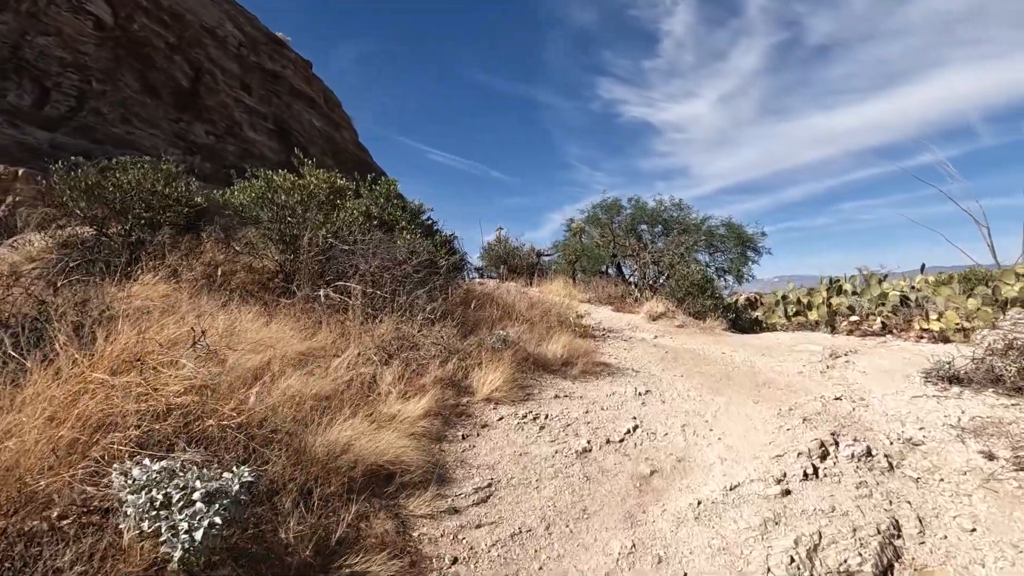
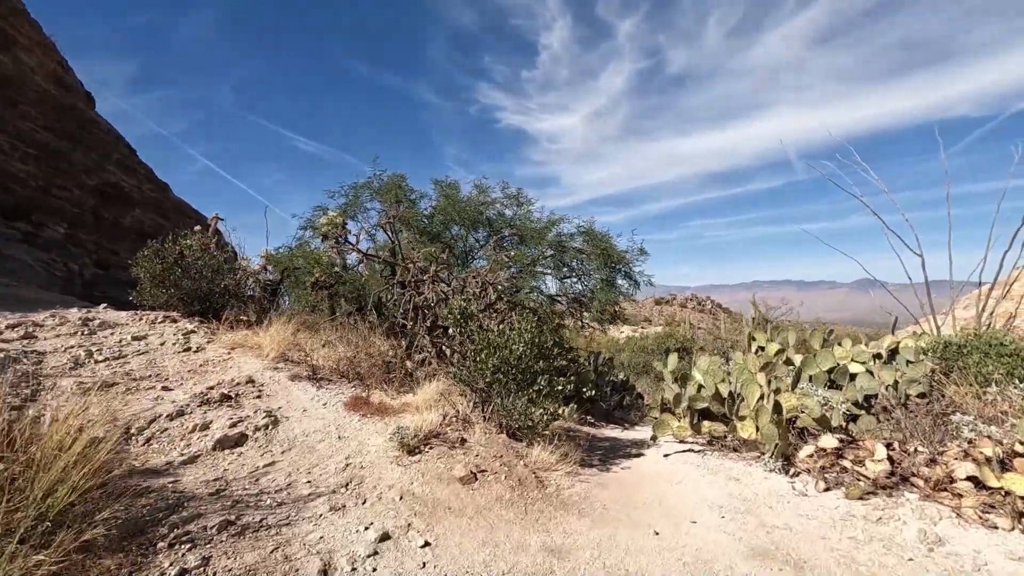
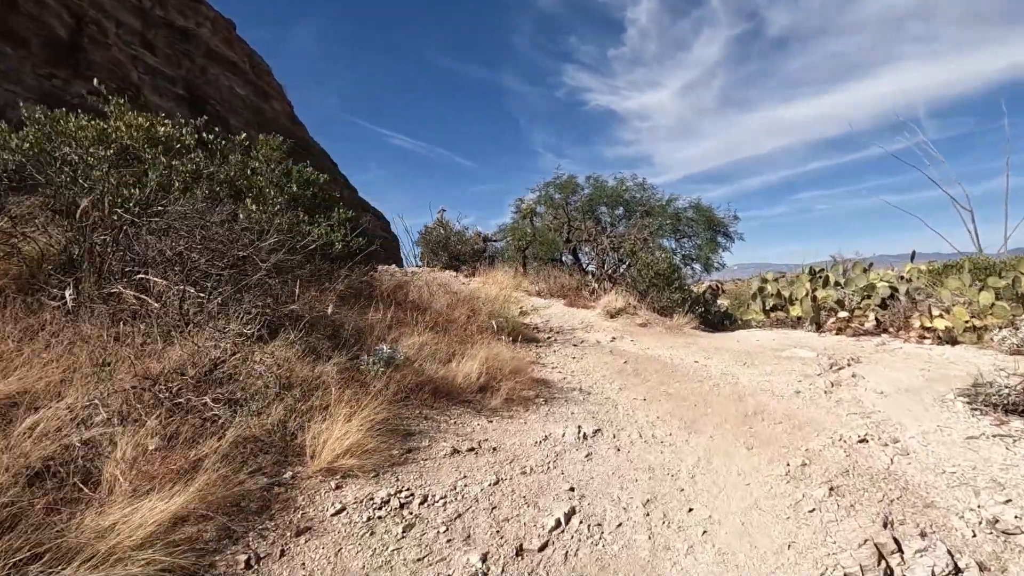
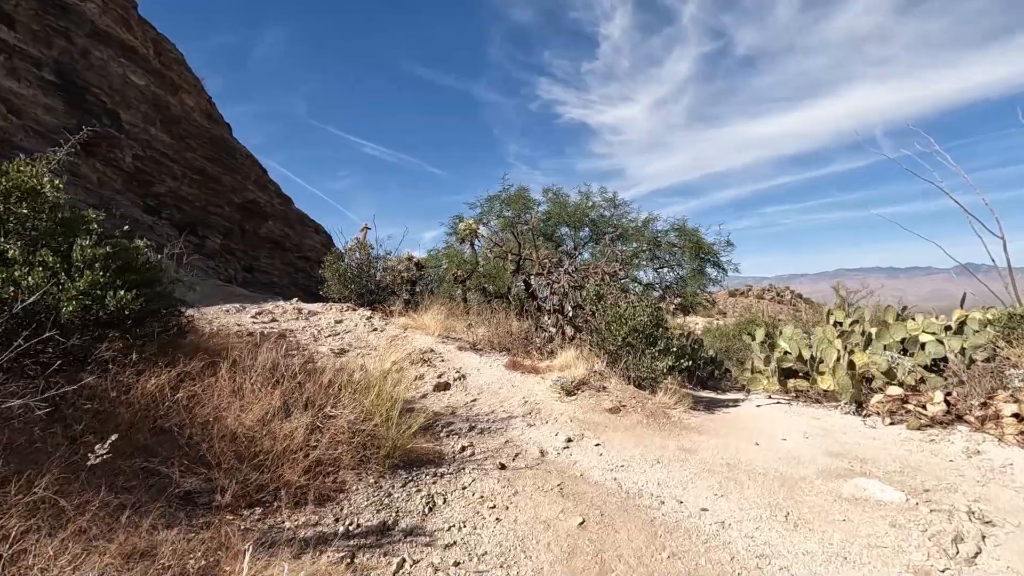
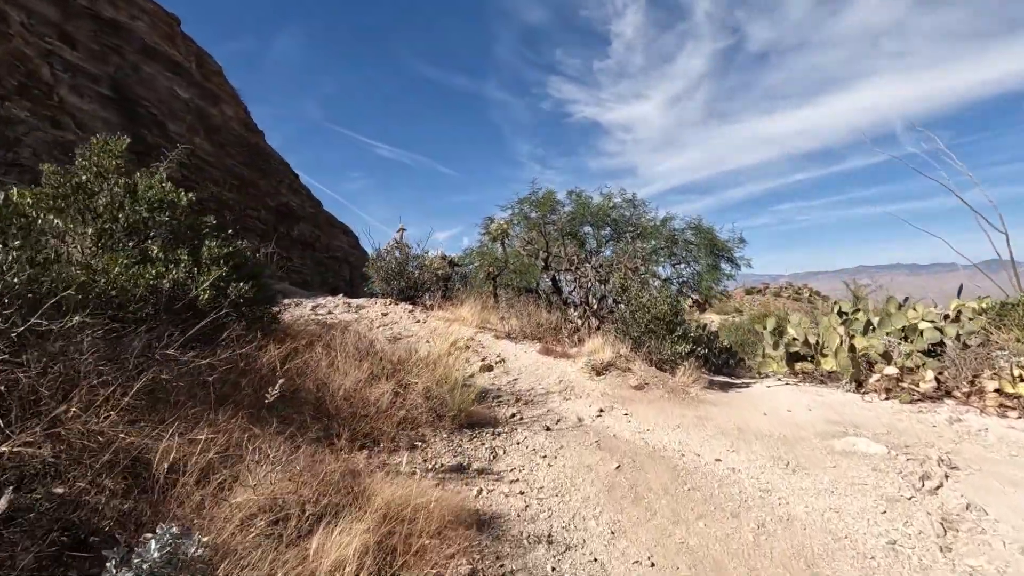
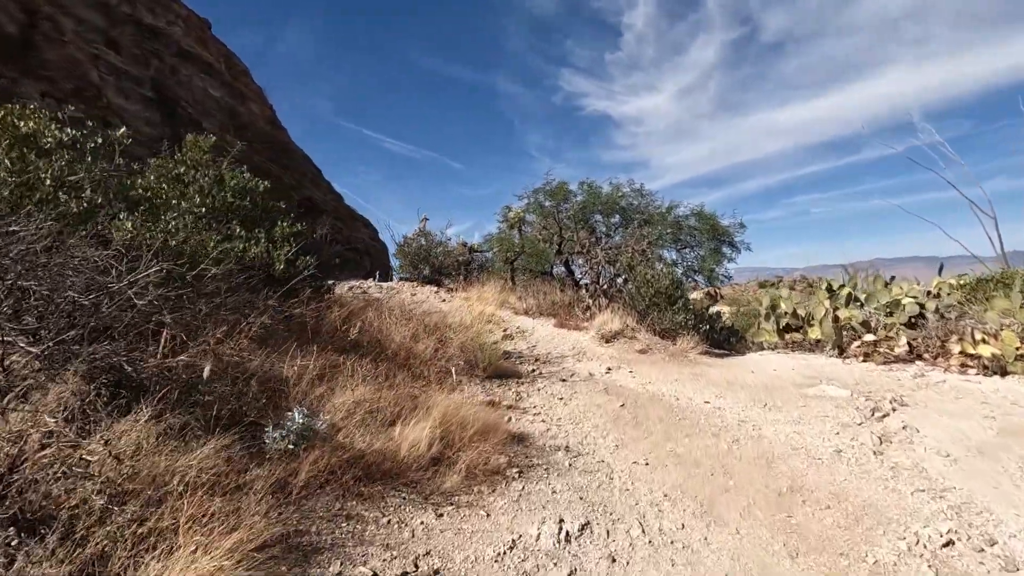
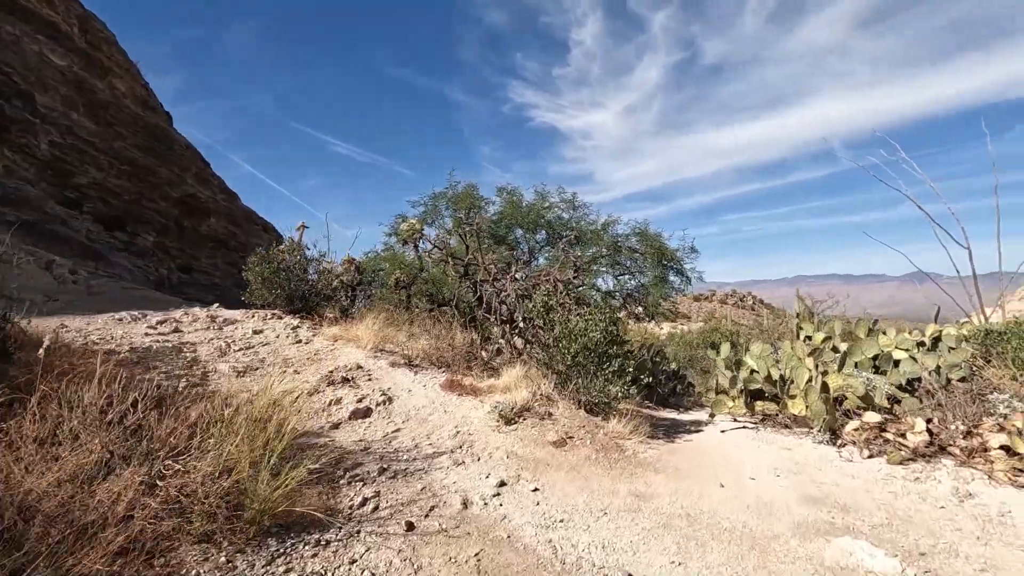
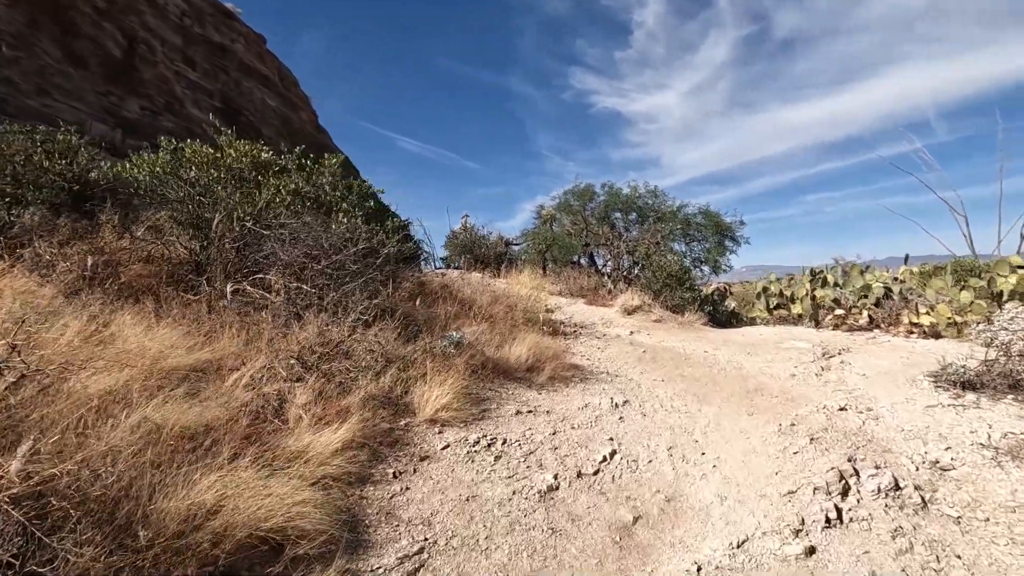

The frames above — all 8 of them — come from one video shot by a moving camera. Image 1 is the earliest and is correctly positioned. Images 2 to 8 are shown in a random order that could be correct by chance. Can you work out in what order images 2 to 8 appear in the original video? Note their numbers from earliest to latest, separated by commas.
8, 3, 6, 5, 4, 7, 2
